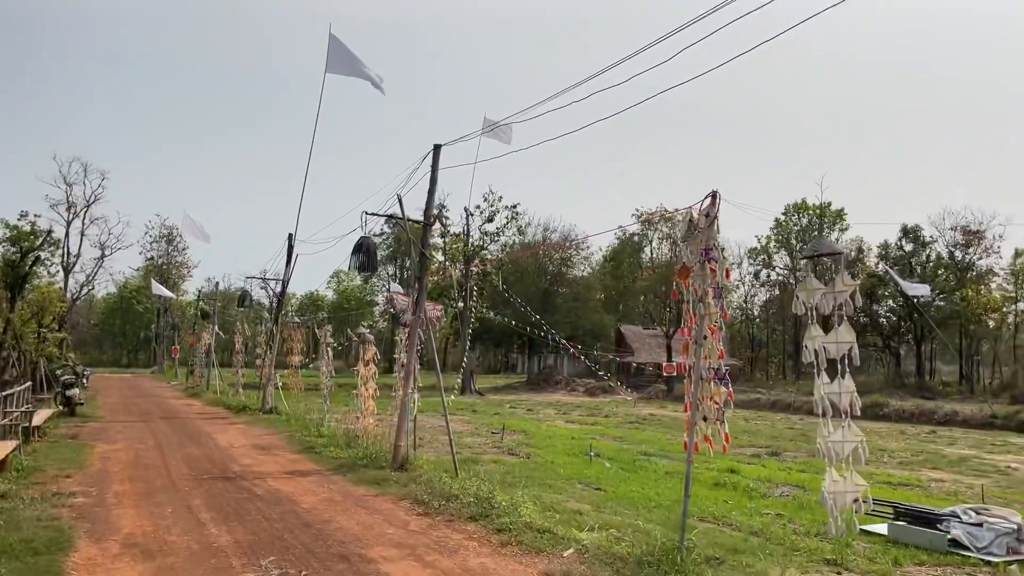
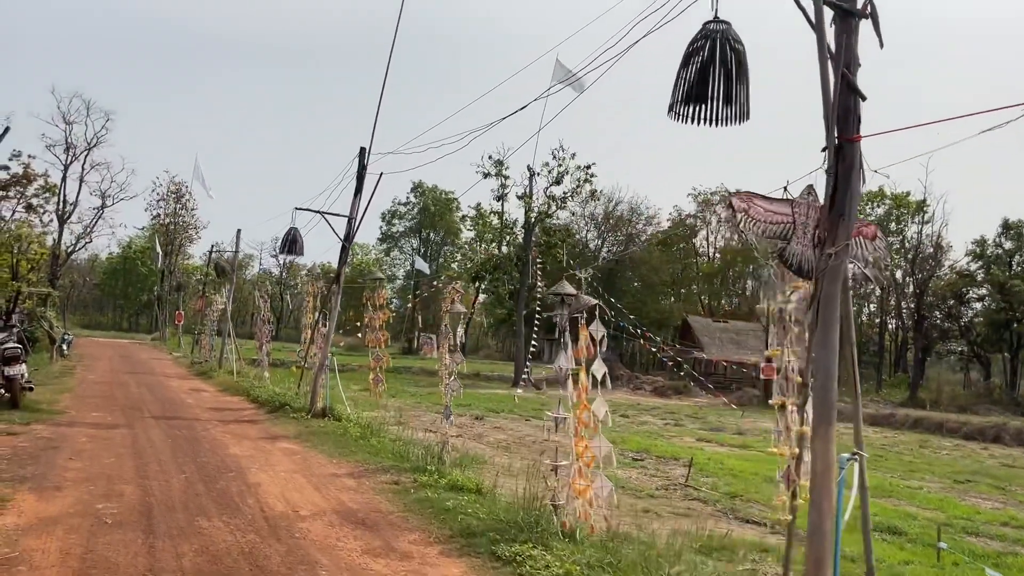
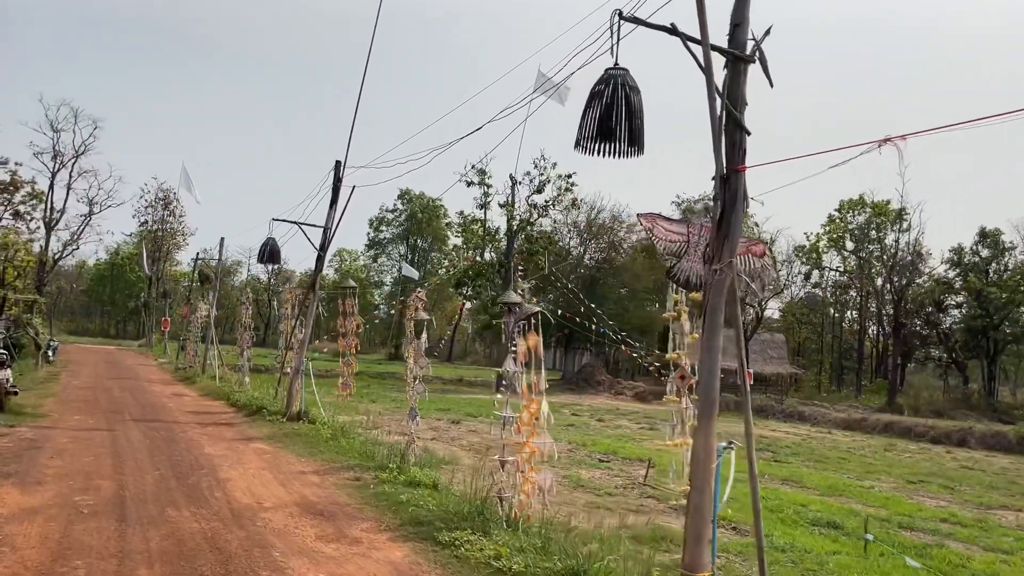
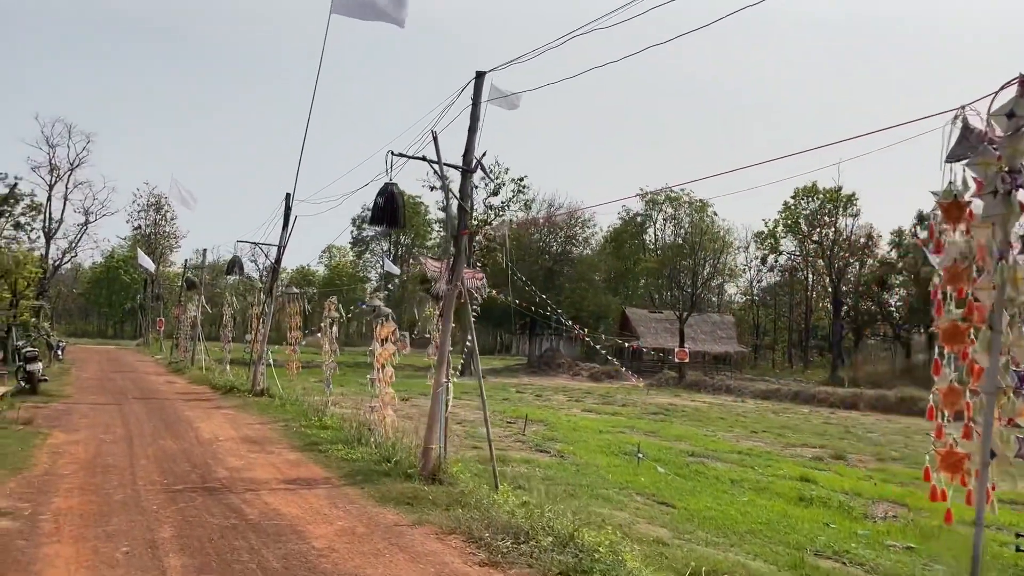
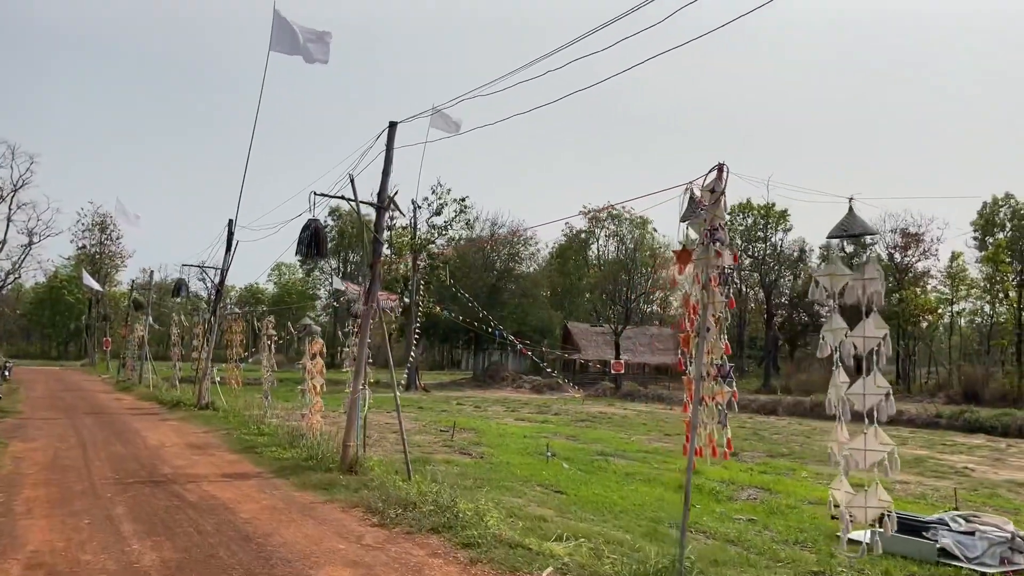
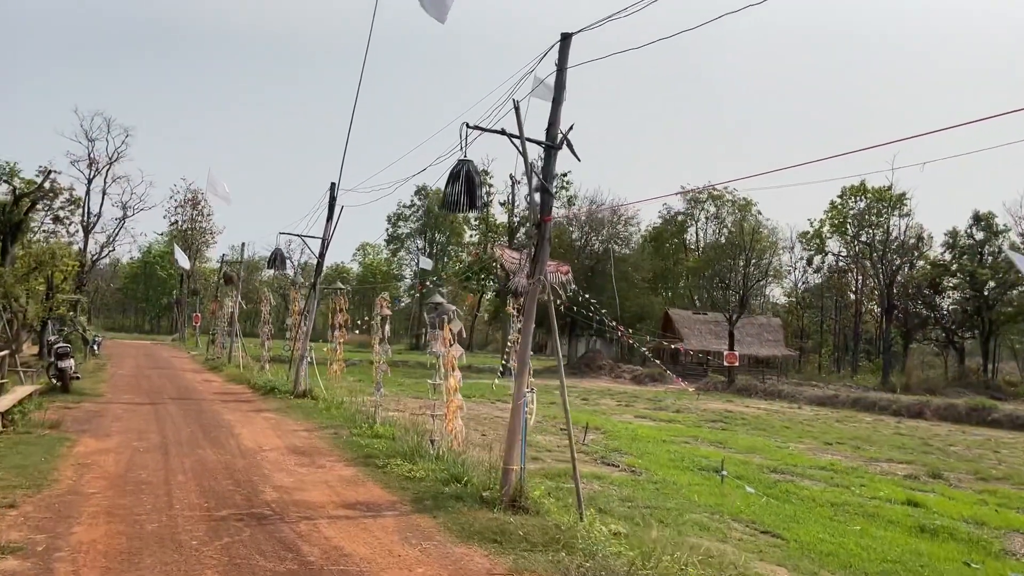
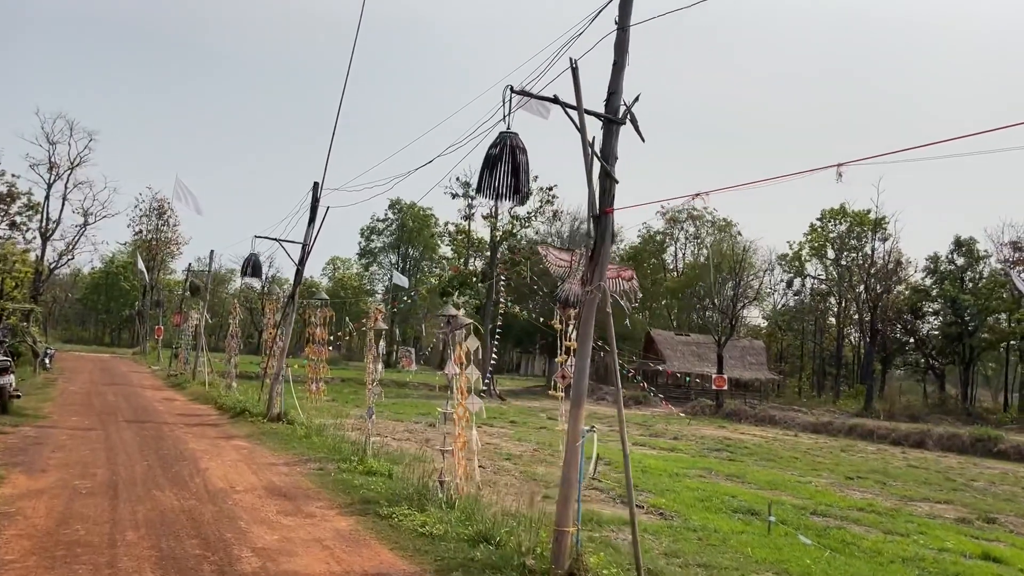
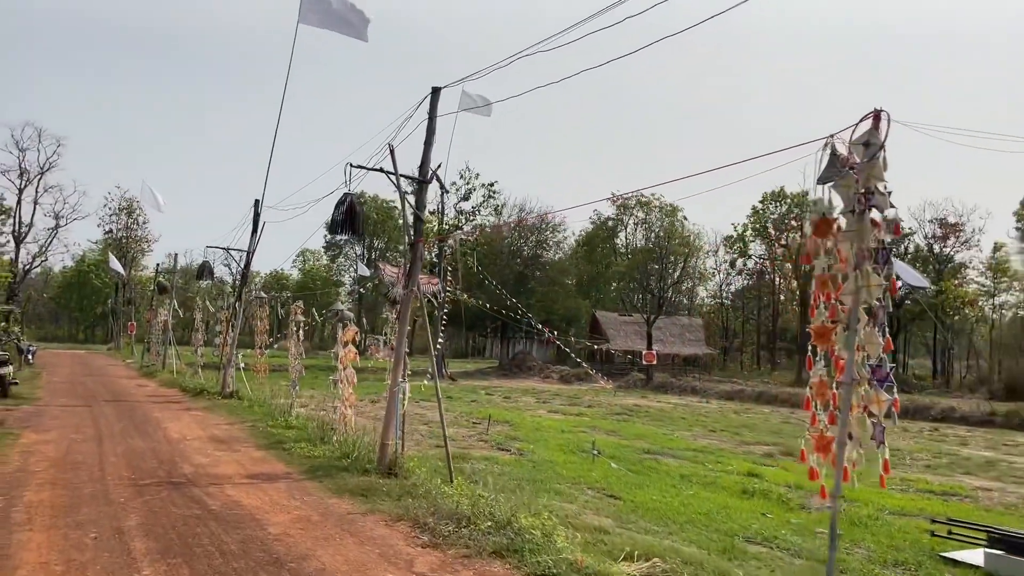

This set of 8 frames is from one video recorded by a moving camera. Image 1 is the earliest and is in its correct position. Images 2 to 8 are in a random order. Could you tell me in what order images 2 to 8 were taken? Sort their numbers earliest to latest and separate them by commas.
5, 8, 4, 6, 7, 3, 2
